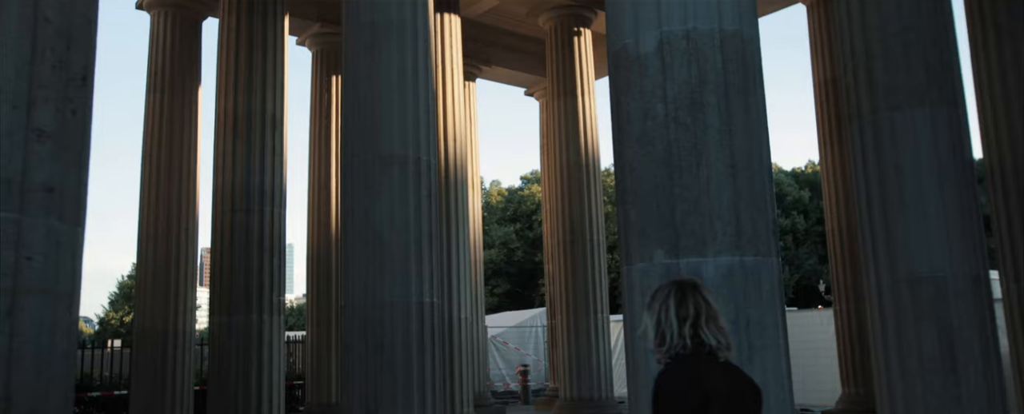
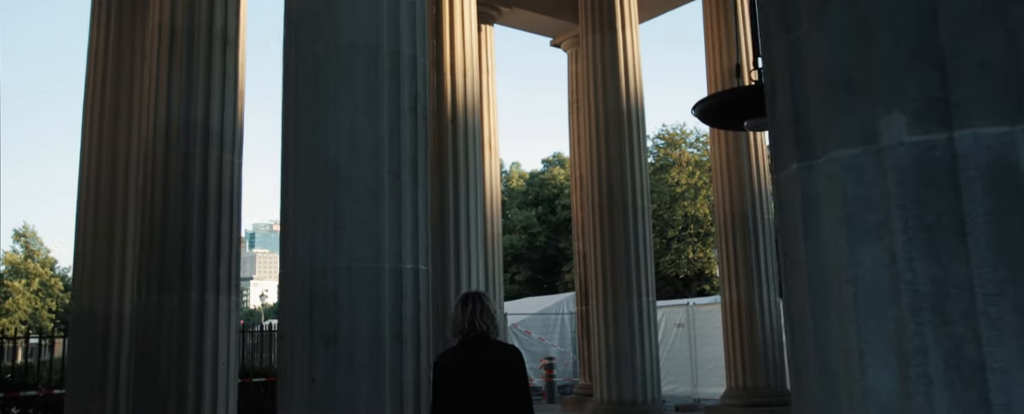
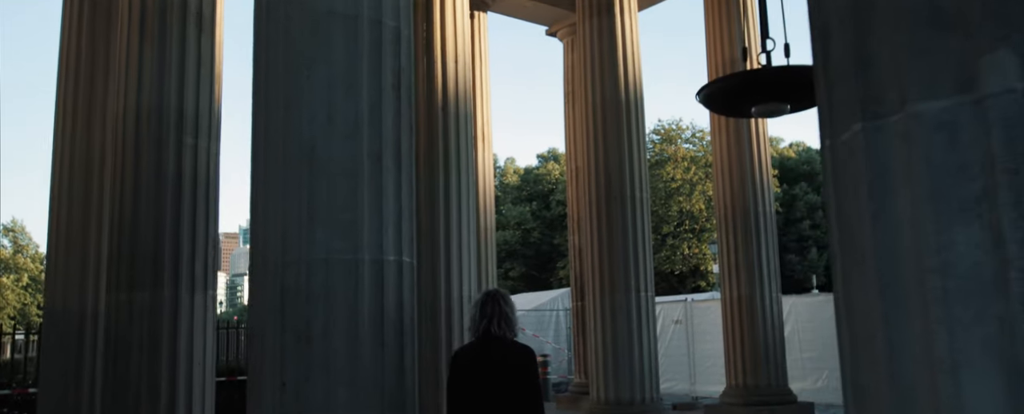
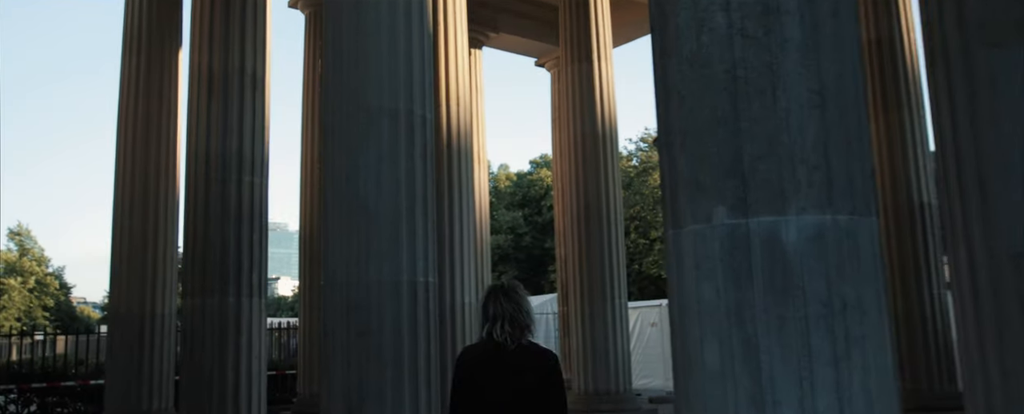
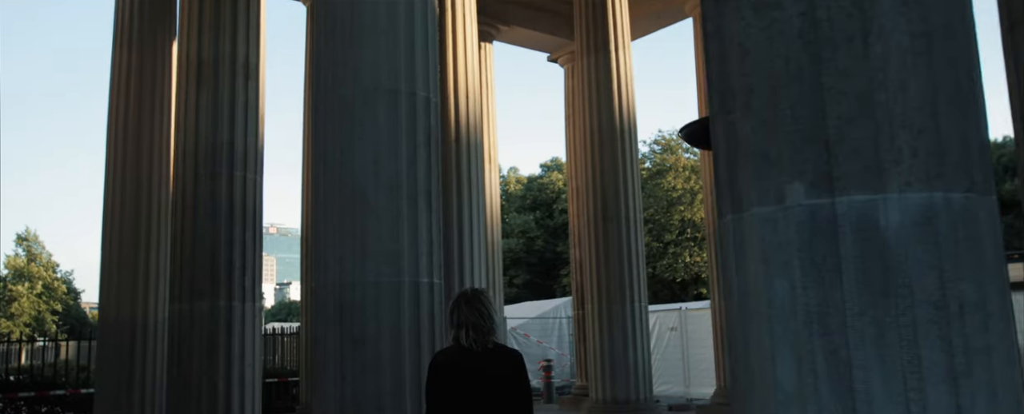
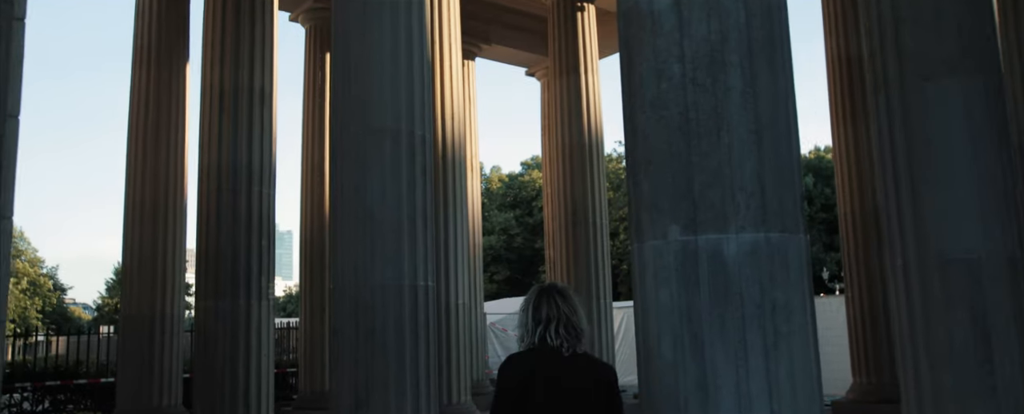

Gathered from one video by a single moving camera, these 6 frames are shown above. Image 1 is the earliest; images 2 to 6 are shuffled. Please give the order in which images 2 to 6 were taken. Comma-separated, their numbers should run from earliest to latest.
6, 4, 5, 2, 3
